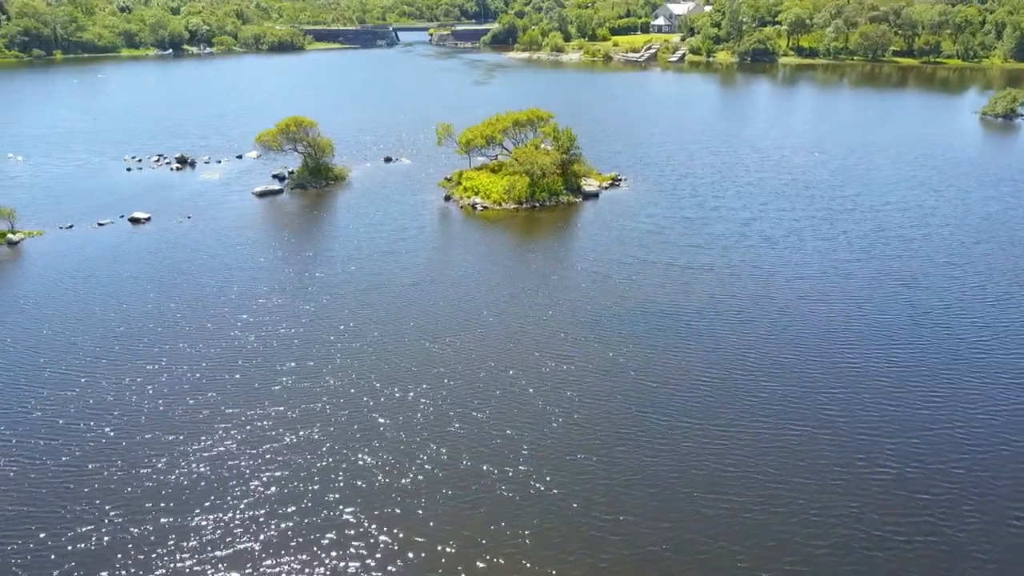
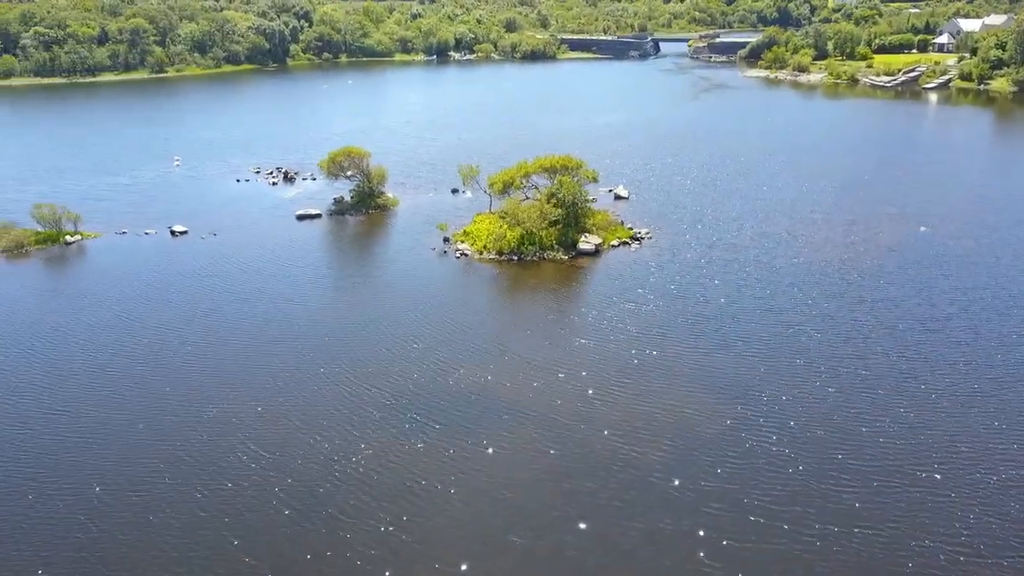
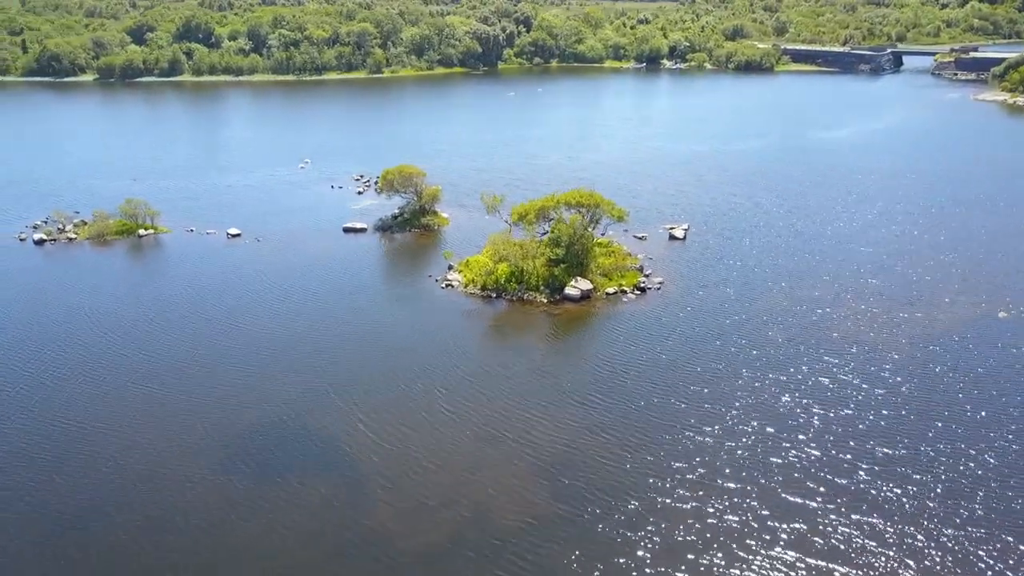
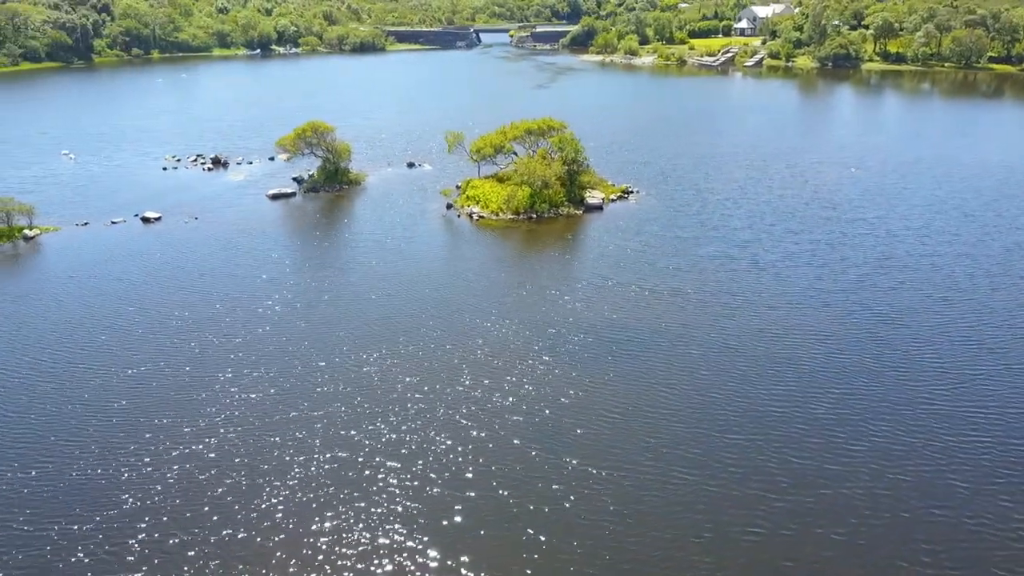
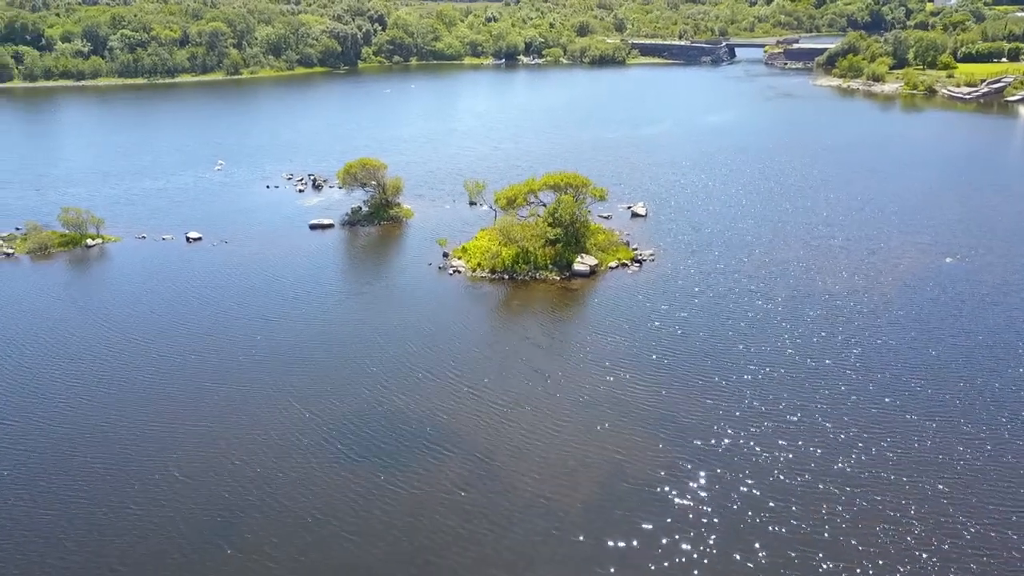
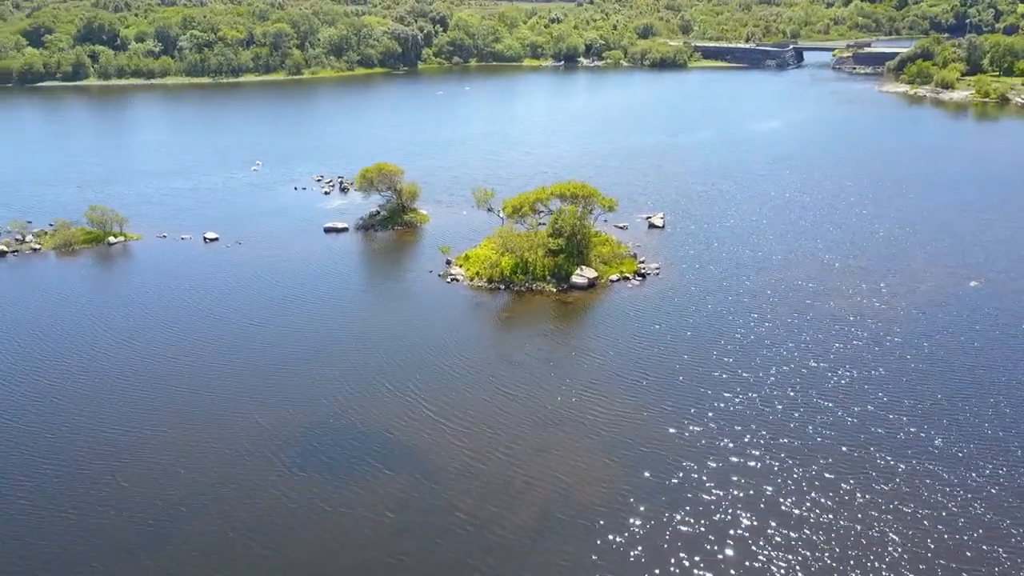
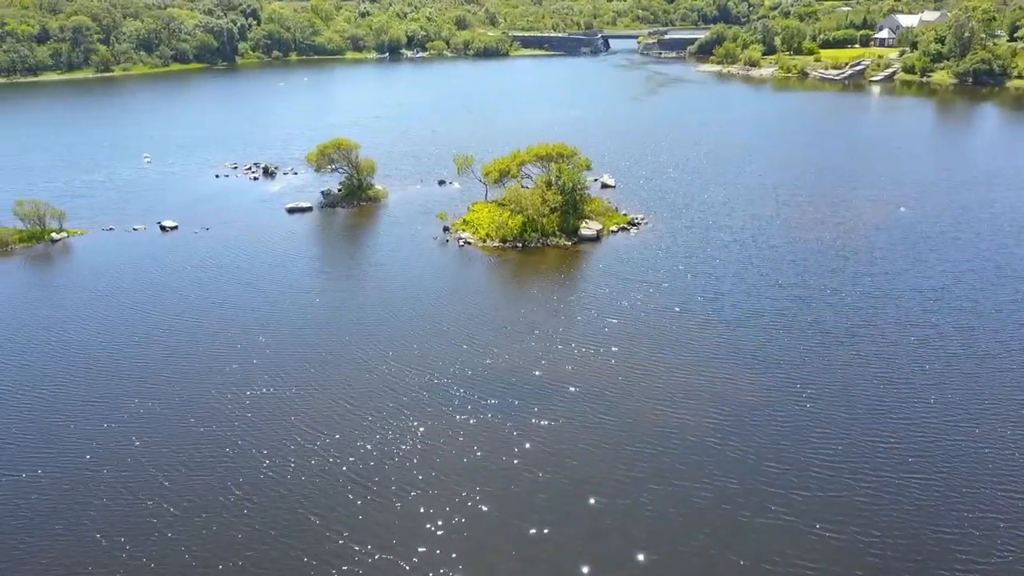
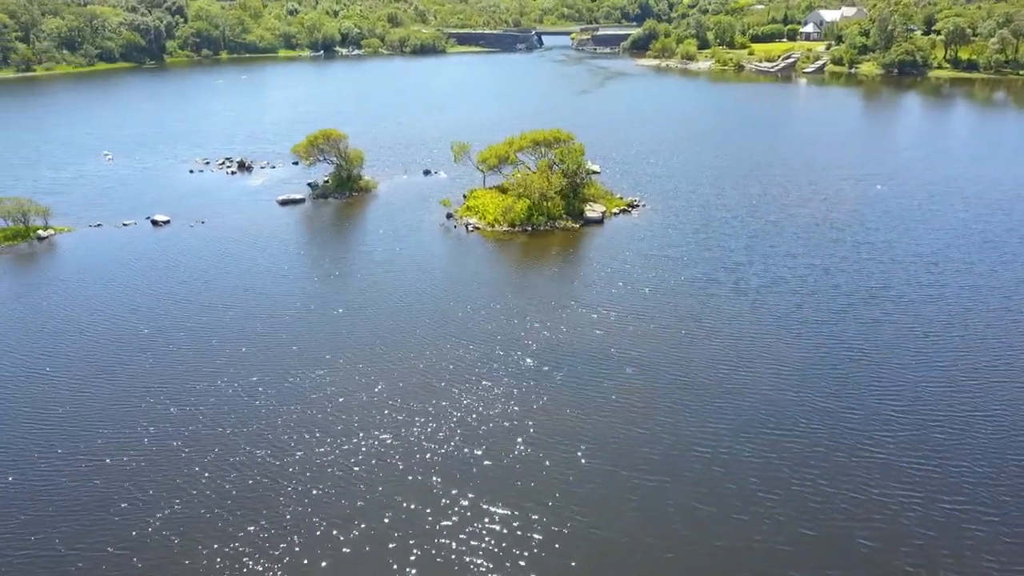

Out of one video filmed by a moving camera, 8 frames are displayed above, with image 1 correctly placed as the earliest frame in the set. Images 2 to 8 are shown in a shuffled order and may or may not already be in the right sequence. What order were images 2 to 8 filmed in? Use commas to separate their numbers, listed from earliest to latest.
4, 8, 7, 2, 5, 6, 3
